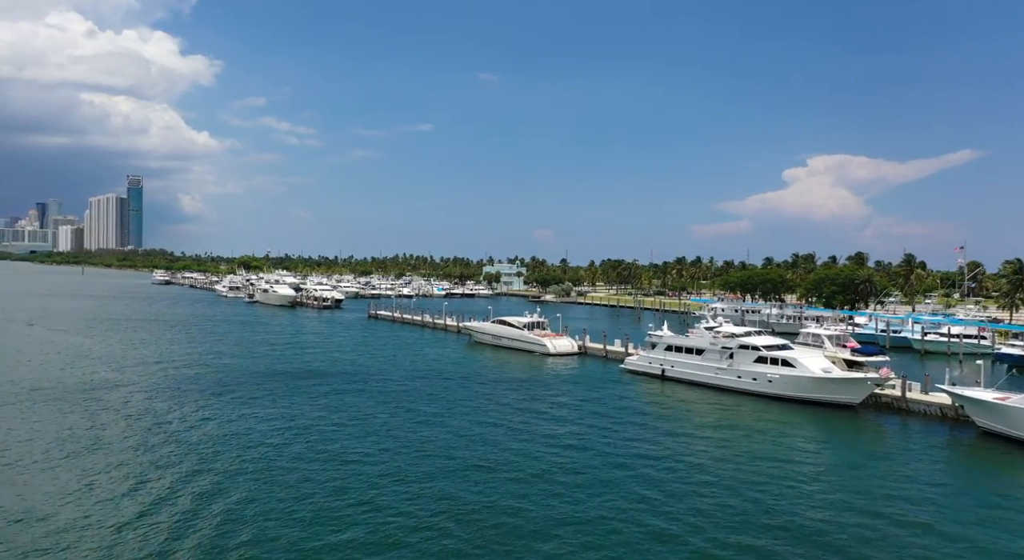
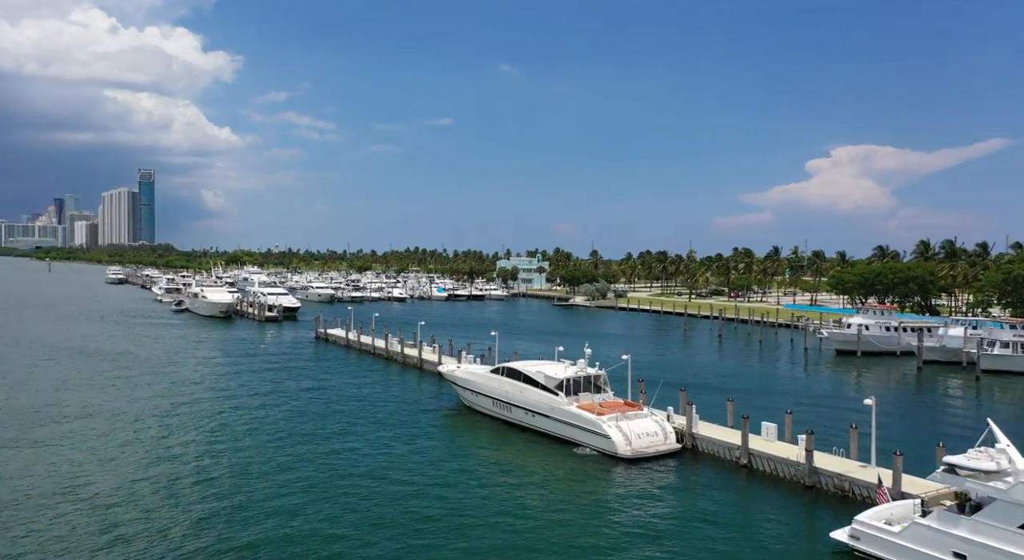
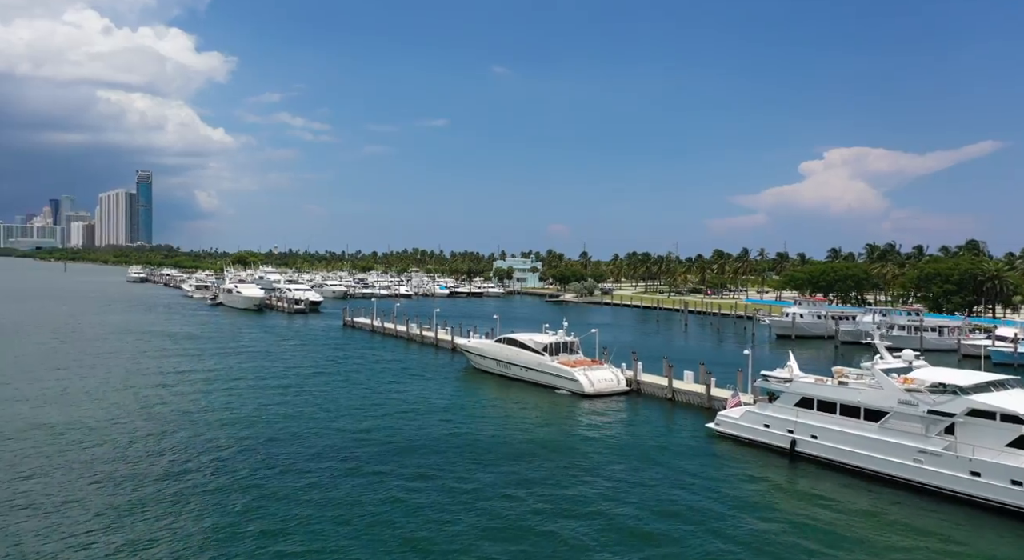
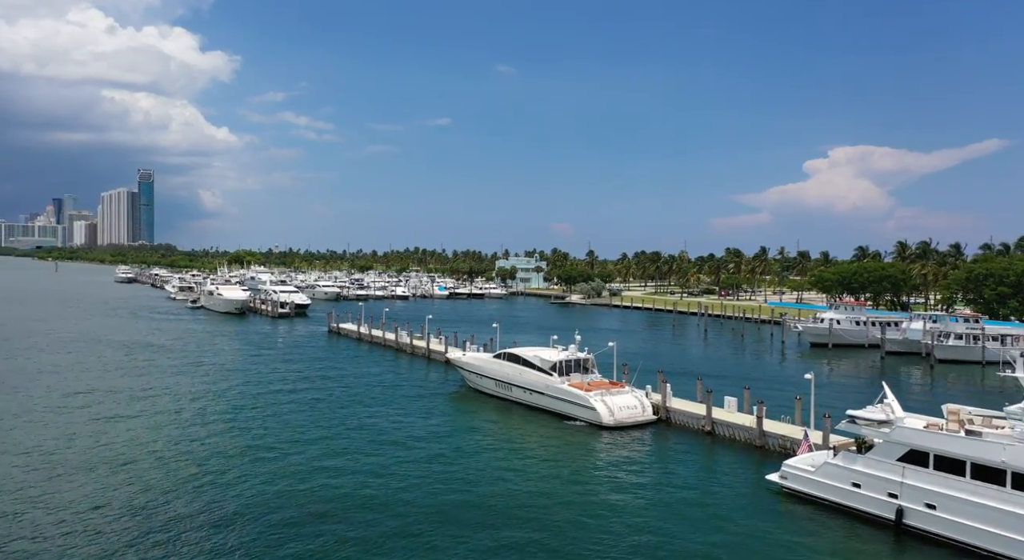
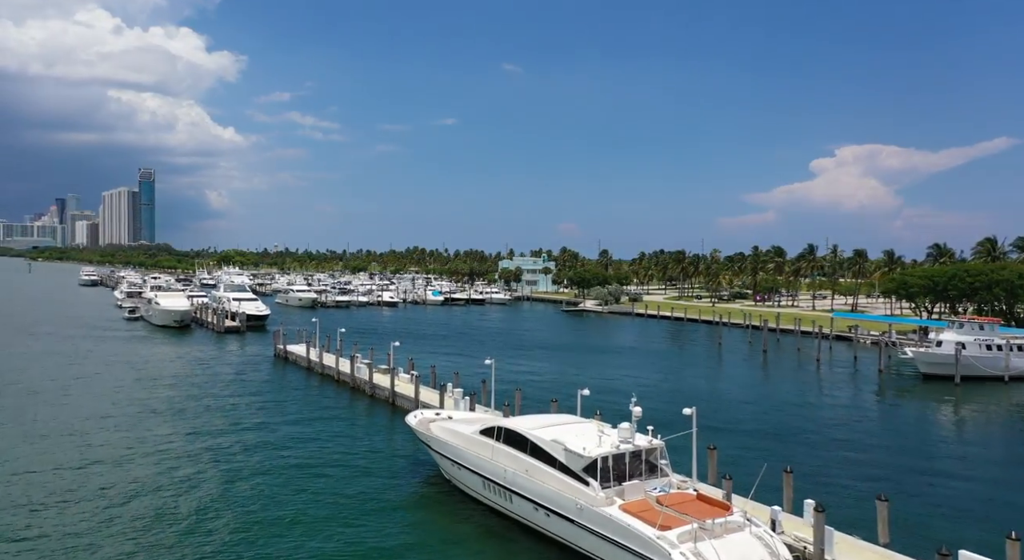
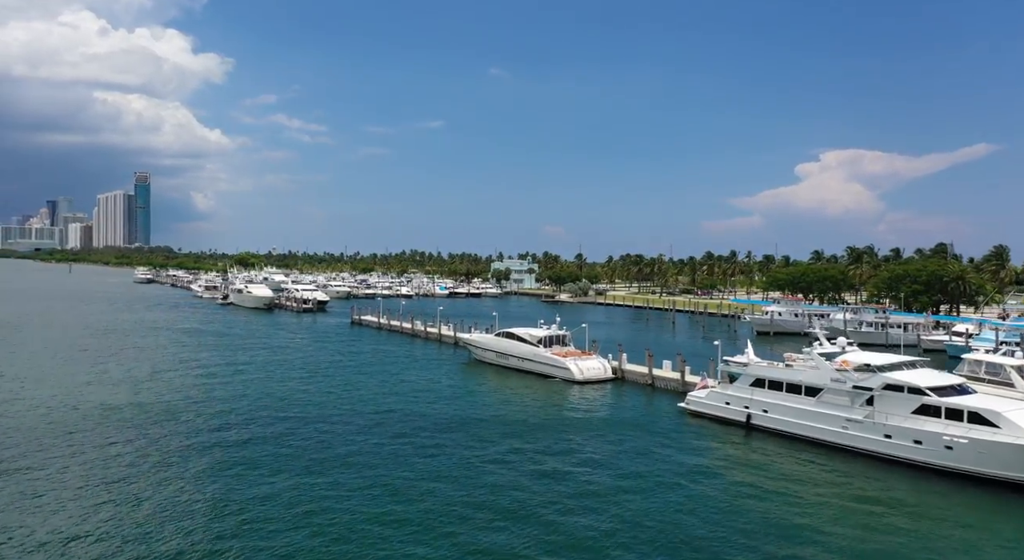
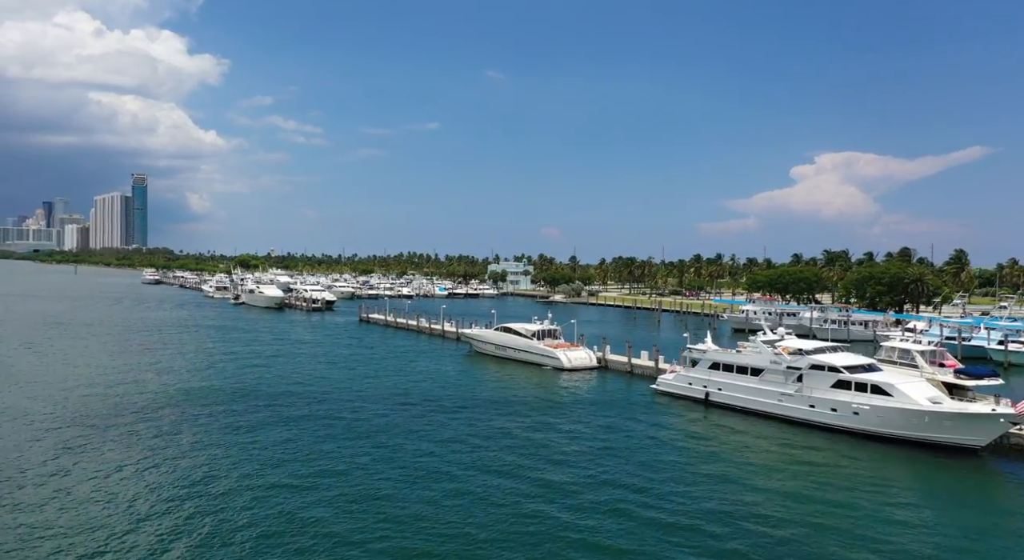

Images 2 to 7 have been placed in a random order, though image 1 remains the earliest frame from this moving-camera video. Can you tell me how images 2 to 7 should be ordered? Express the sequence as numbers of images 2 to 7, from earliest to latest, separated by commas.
7, 6, 3, 4, 2, 5
